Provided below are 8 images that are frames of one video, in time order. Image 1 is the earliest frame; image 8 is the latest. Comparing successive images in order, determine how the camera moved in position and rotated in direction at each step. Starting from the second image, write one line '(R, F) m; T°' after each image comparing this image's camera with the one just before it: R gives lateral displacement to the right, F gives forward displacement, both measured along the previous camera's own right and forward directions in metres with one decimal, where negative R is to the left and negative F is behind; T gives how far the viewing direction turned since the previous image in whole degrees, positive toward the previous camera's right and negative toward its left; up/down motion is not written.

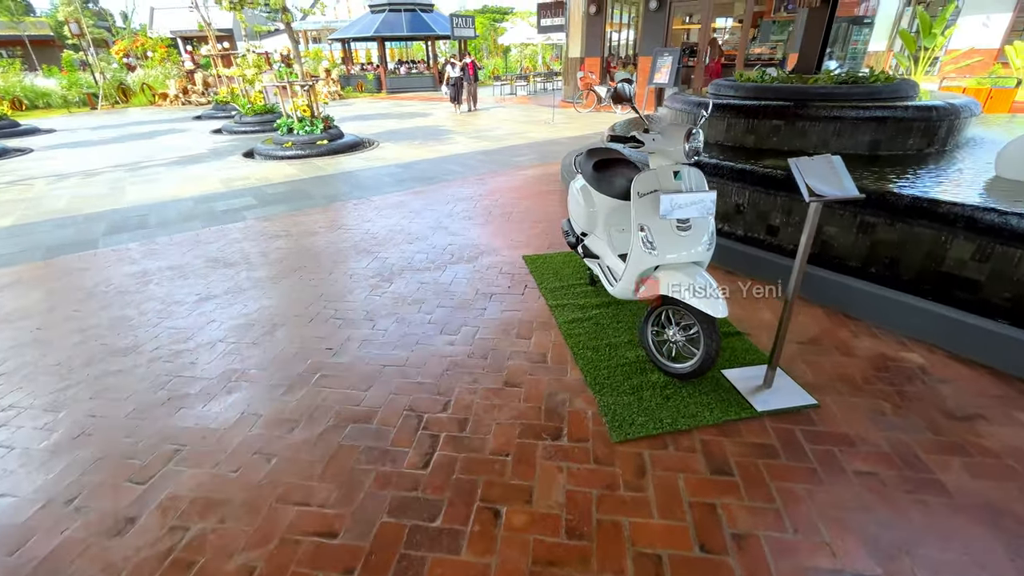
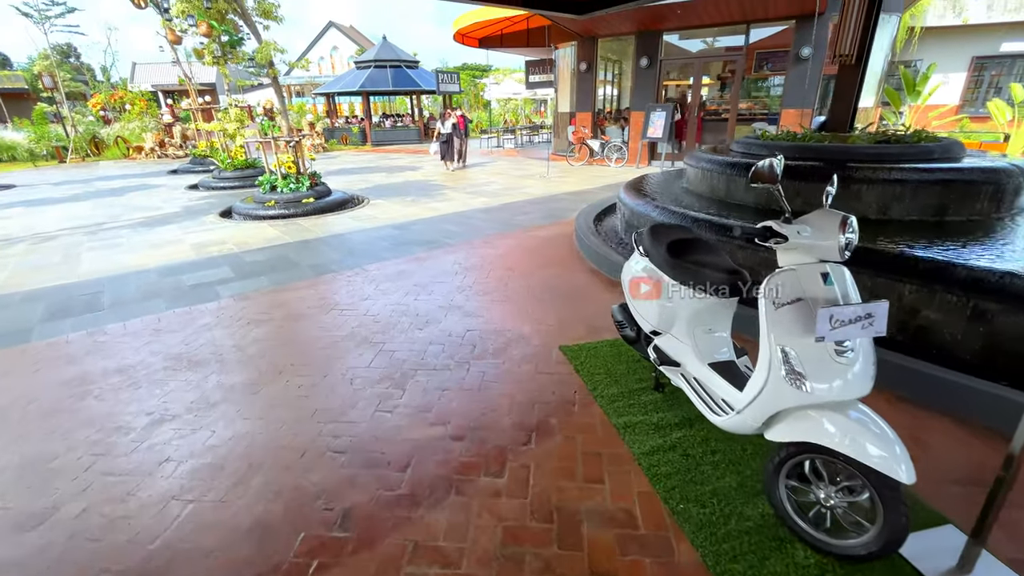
(-0.3, +0.6) m; +2°
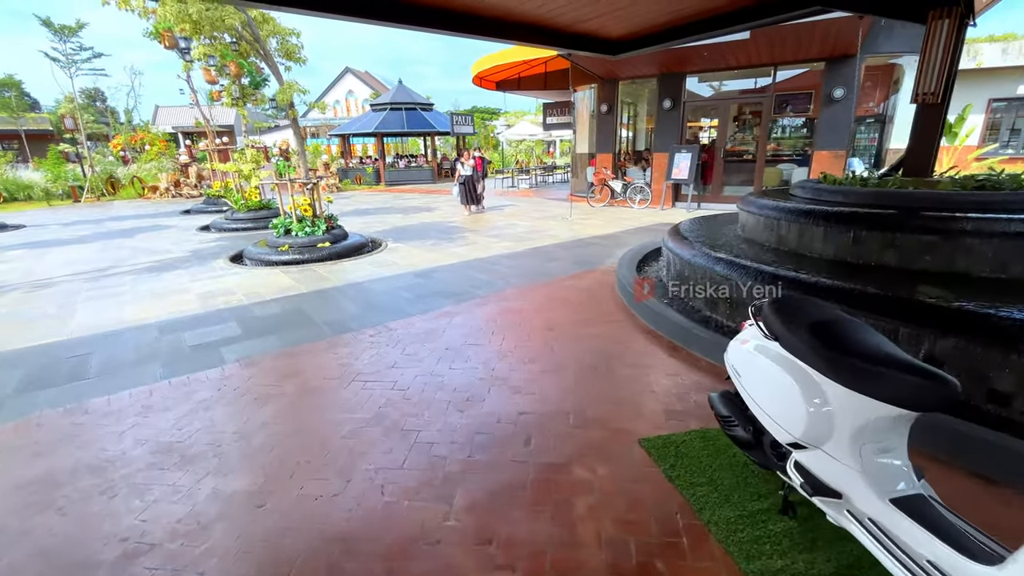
(-0.3, +0.5) m; -1°
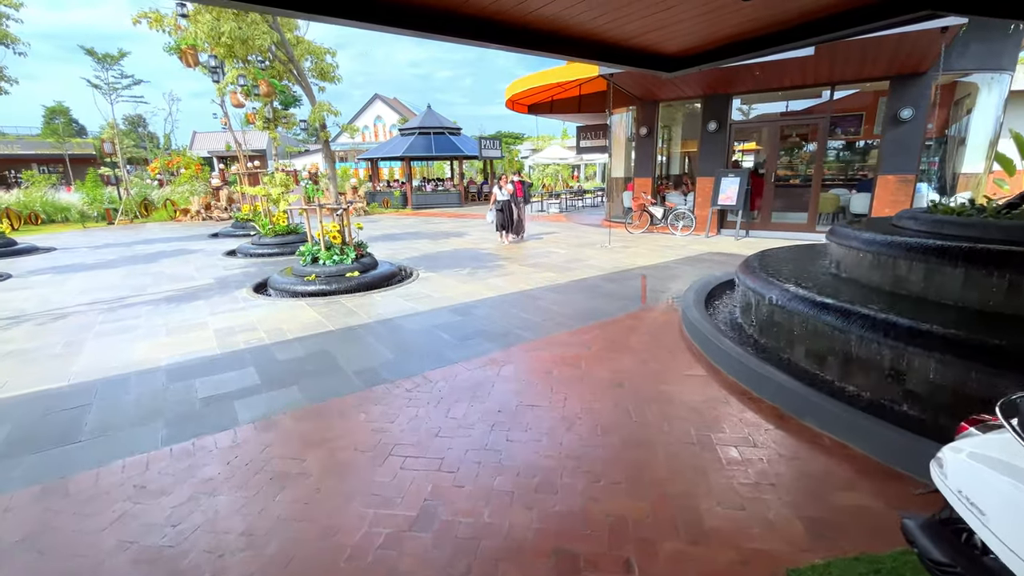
(-0.3, +0.6) m; -3°
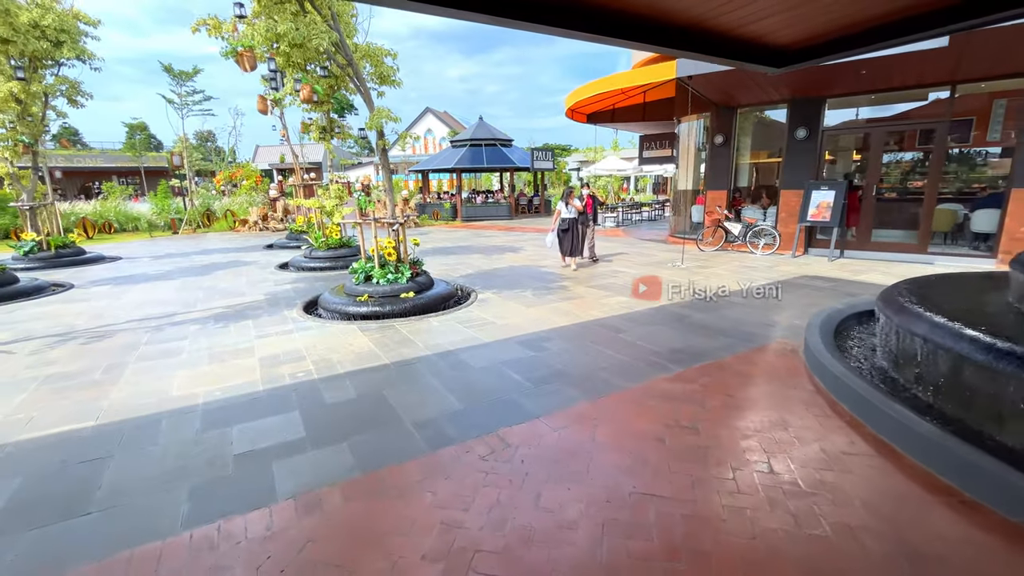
(-0.3, +0.7) m; -5°
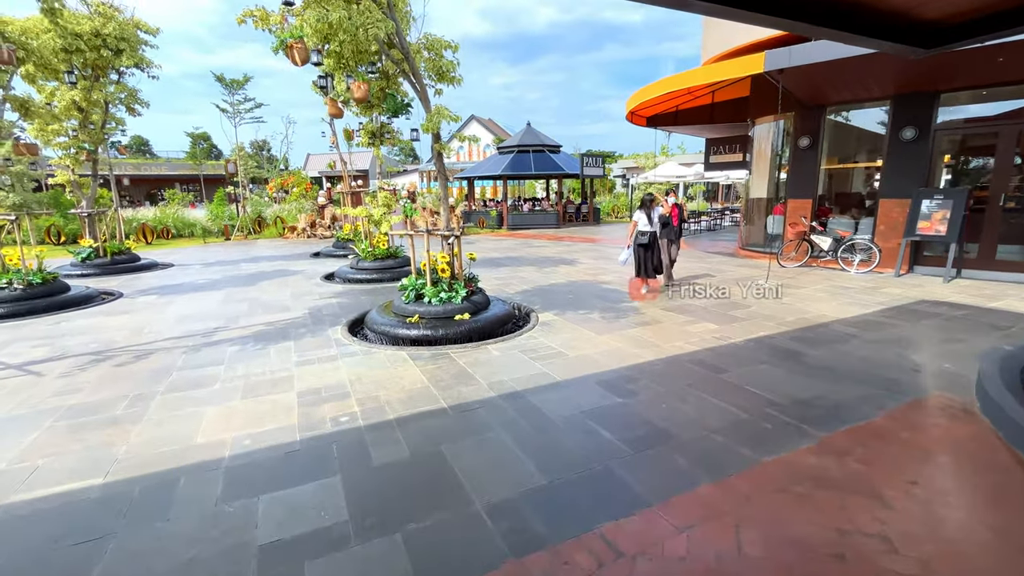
(-0.3, +0.7) m; -5°
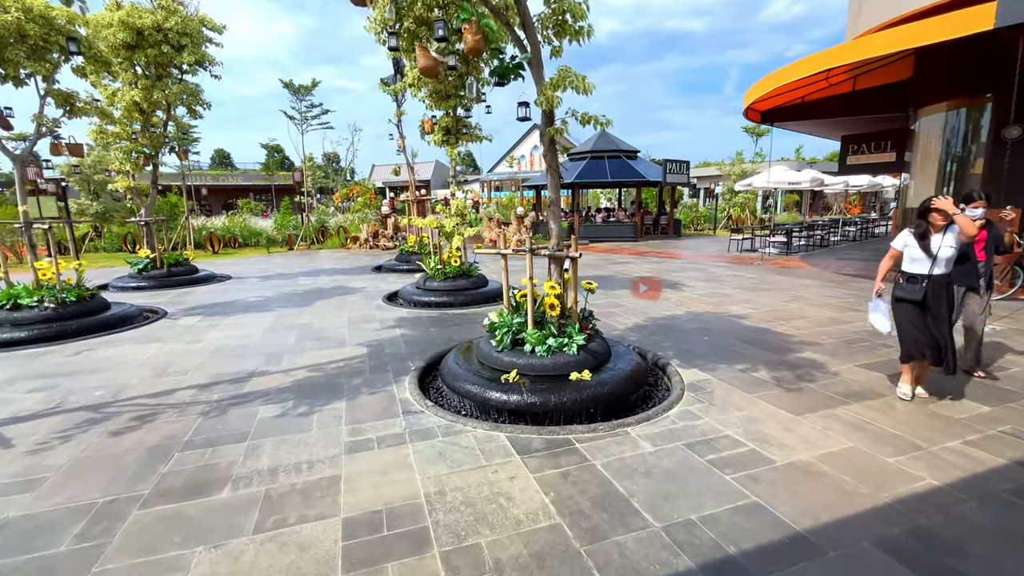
(-0.6, +1.5) m; -7°
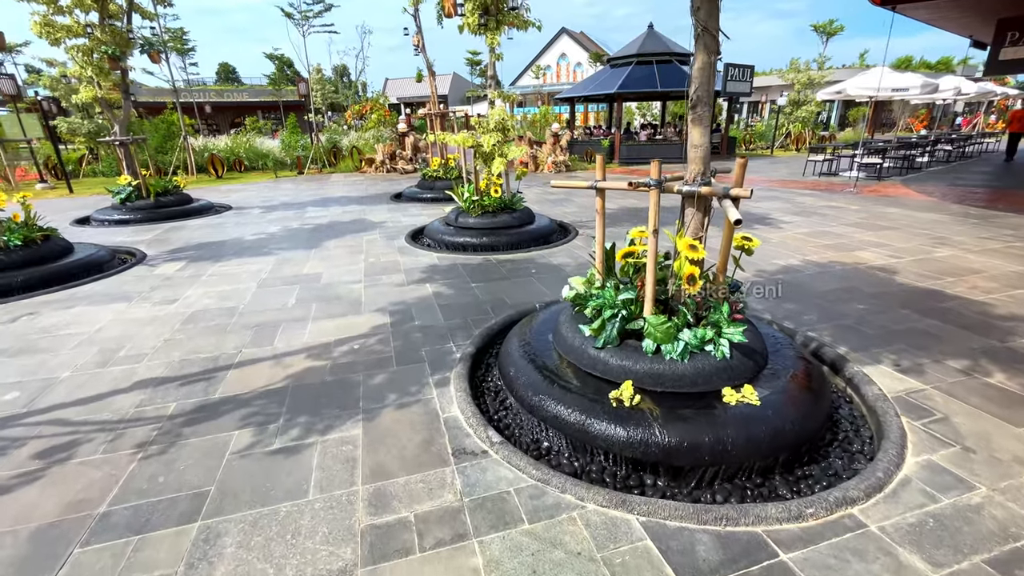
(-0.4, +1.4) m; -2°
